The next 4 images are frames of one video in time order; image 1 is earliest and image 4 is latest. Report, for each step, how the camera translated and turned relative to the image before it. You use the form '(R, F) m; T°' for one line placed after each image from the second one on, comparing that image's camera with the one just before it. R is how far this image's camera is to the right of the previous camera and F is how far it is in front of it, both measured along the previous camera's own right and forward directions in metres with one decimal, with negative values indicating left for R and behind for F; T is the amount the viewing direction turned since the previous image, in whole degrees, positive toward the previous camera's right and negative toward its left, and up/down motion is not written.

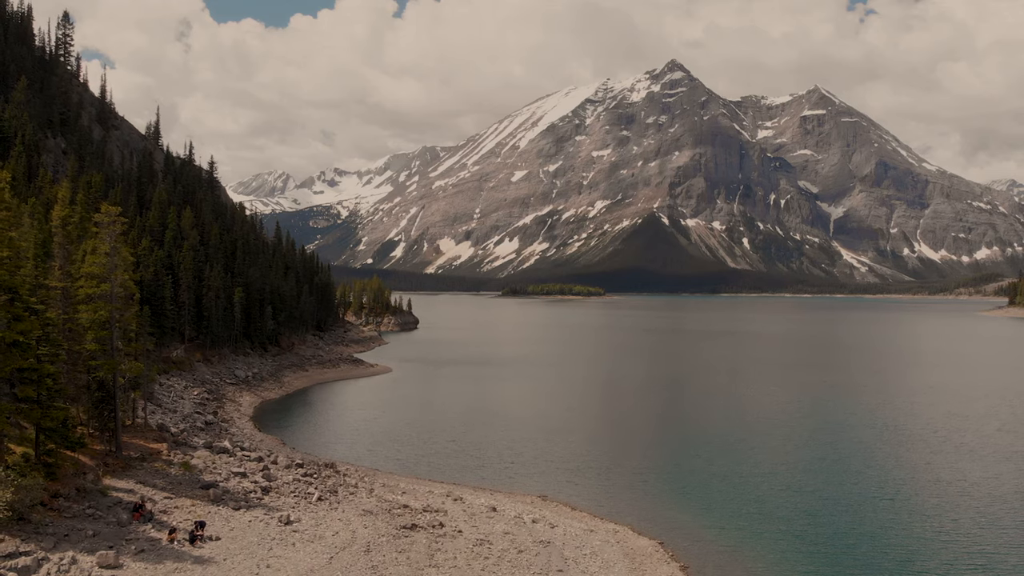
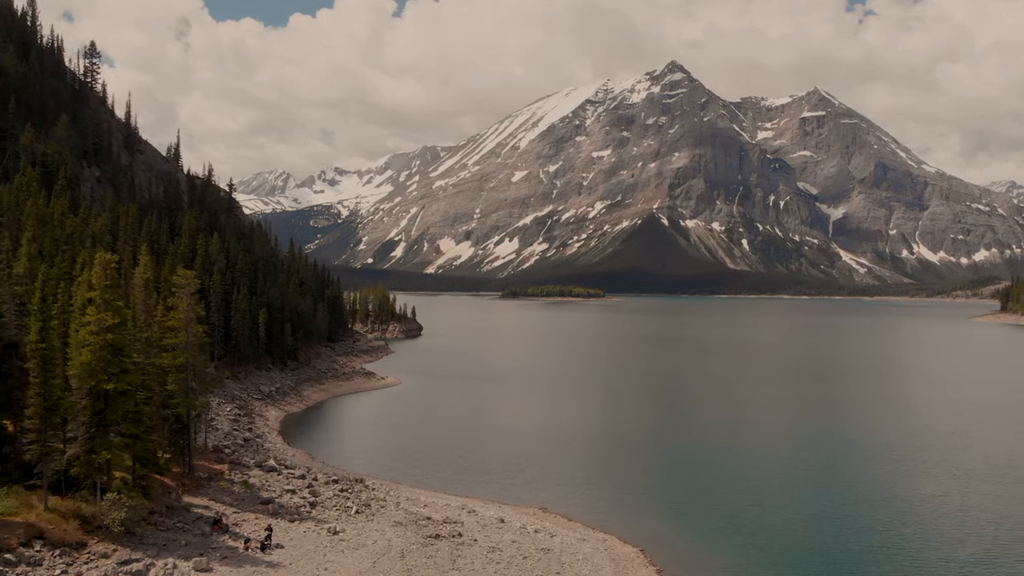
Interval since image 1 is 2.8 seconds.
(-0.9, -1.8) m; 0°
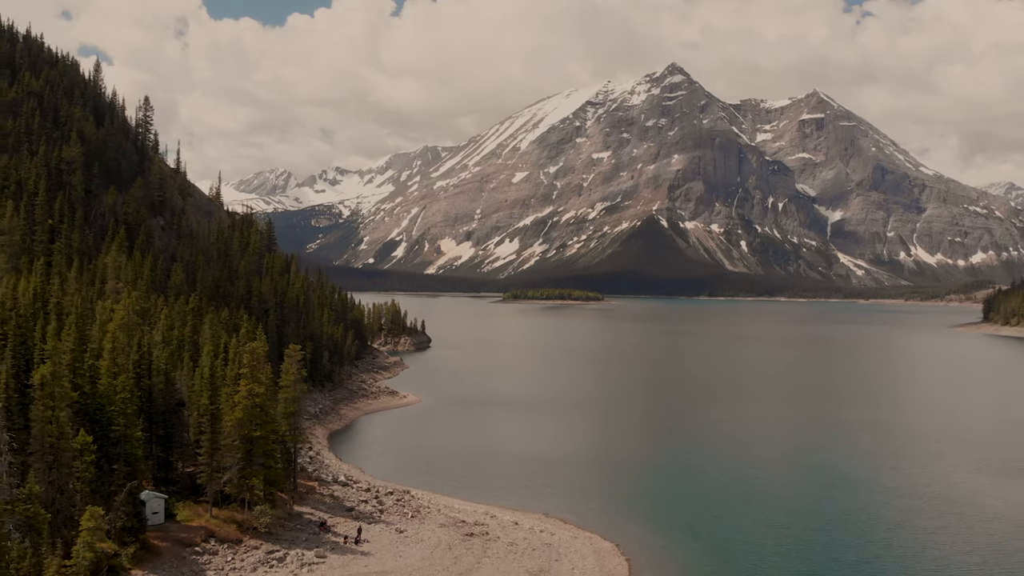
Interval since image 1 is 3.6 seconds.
(-2.4, -3.4) m; 0°
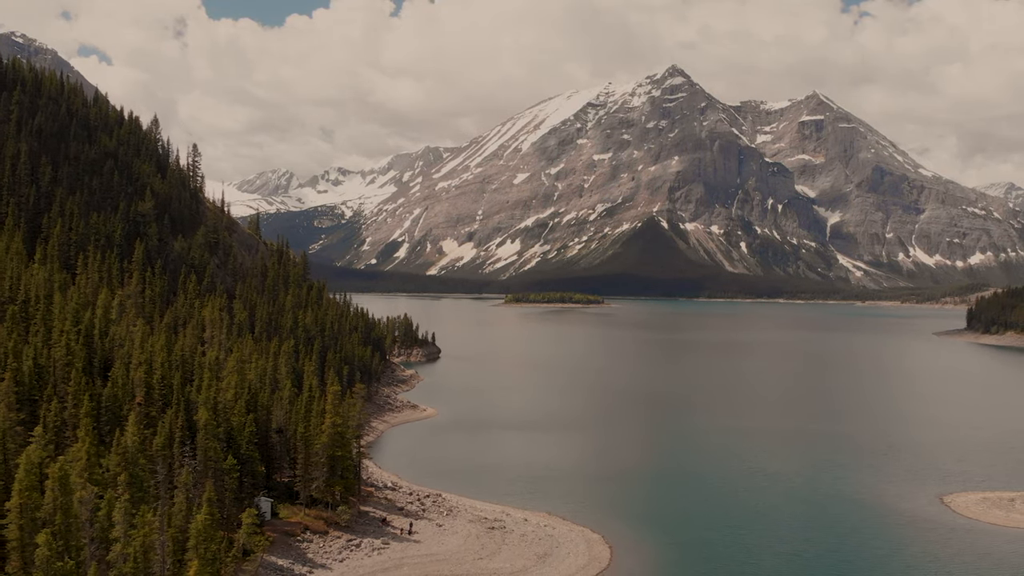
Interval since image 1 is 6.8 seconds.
(-2.9, -4.1) m; 0°
